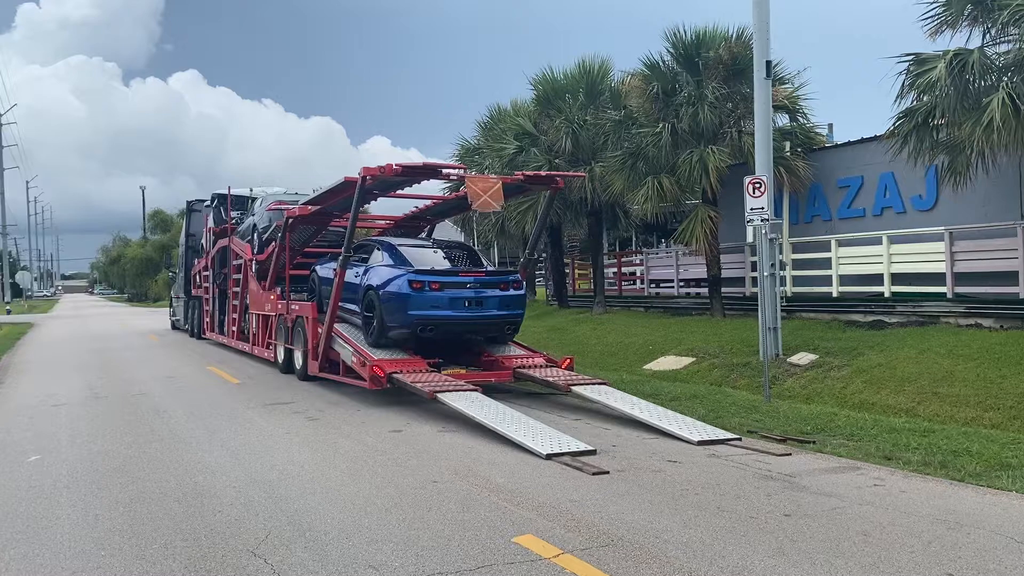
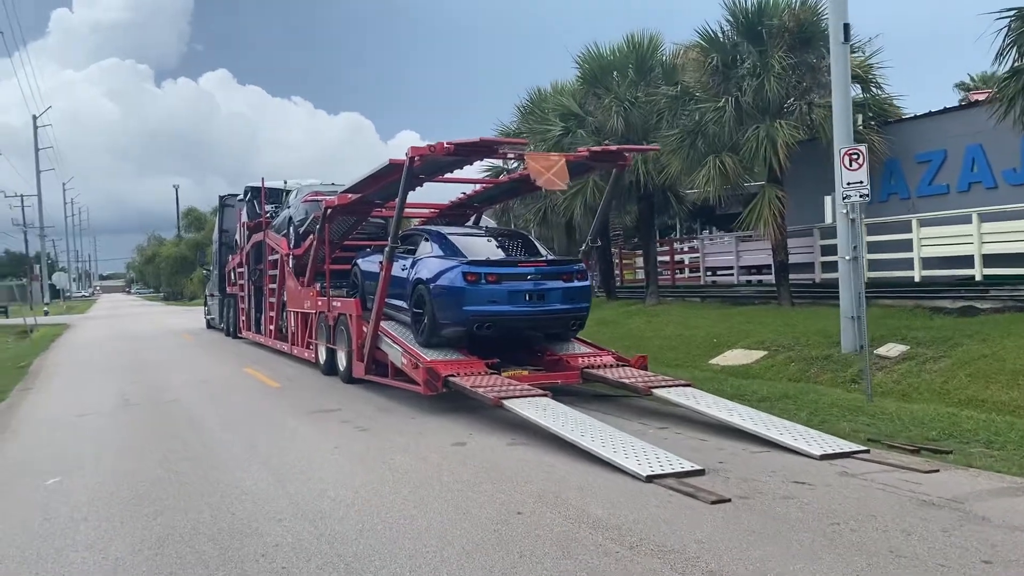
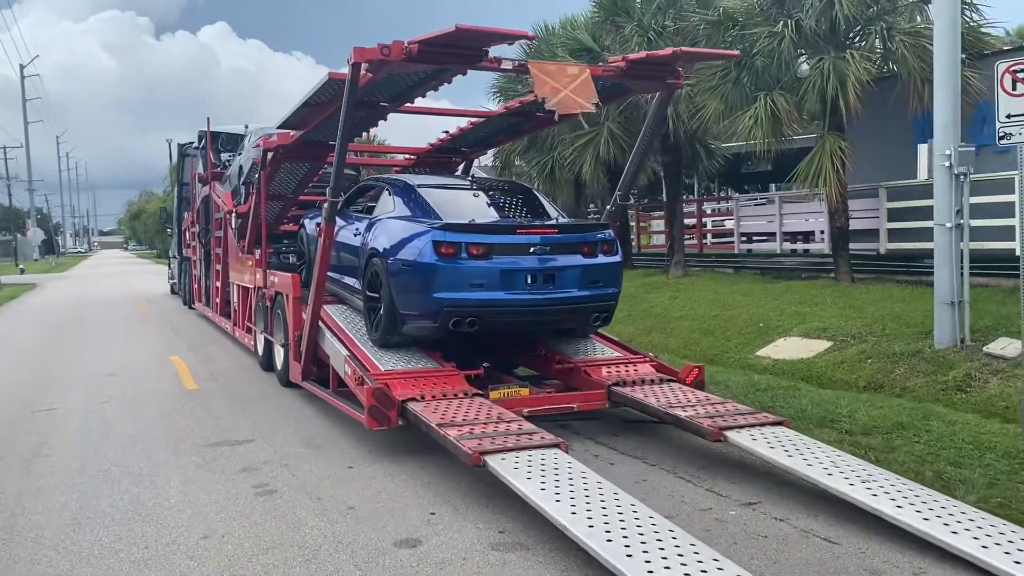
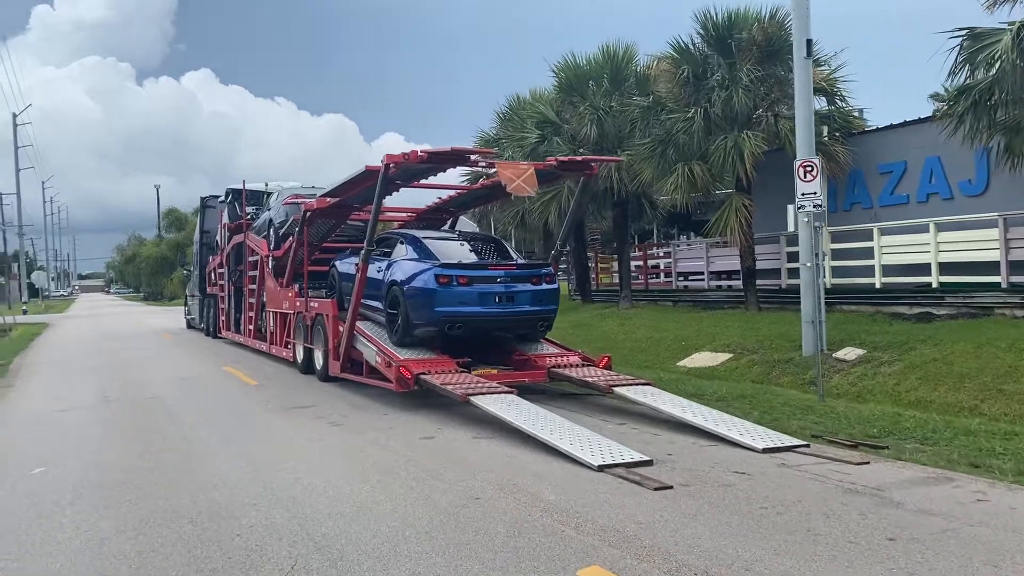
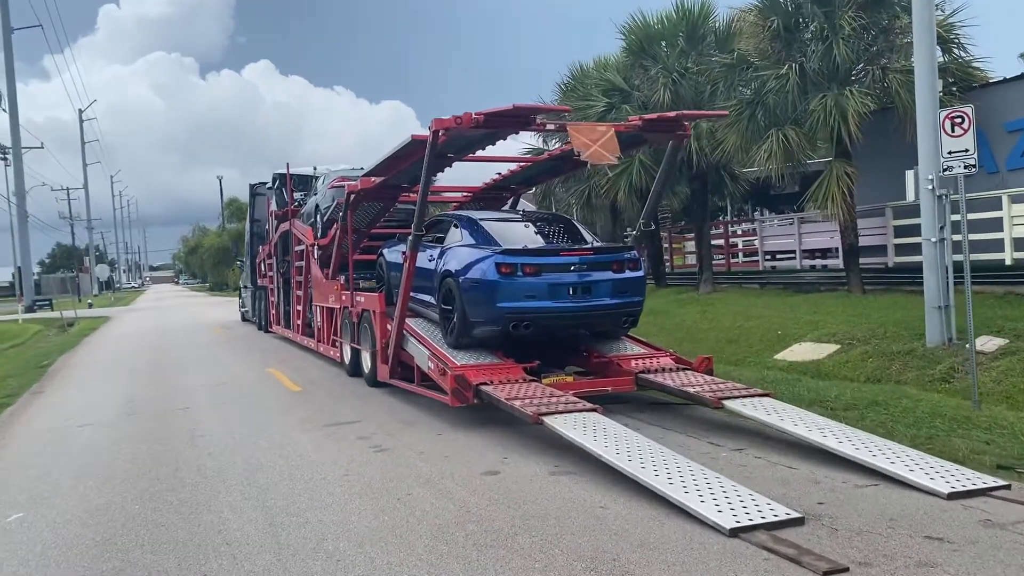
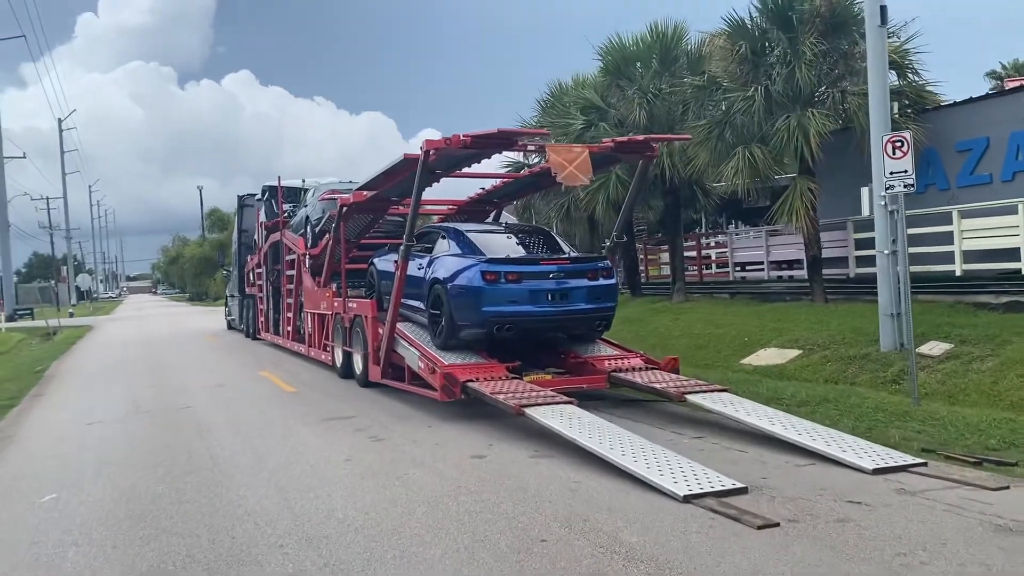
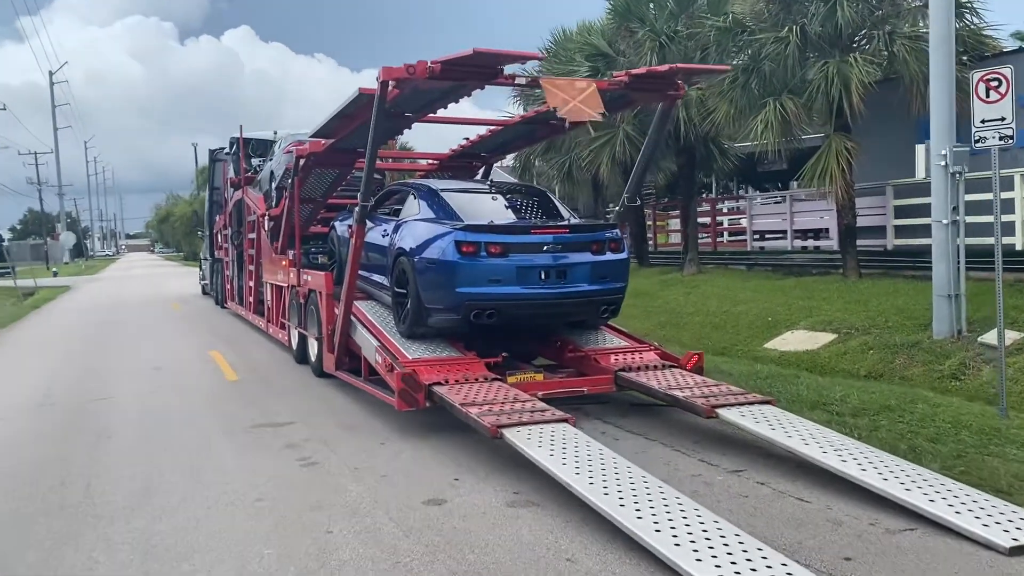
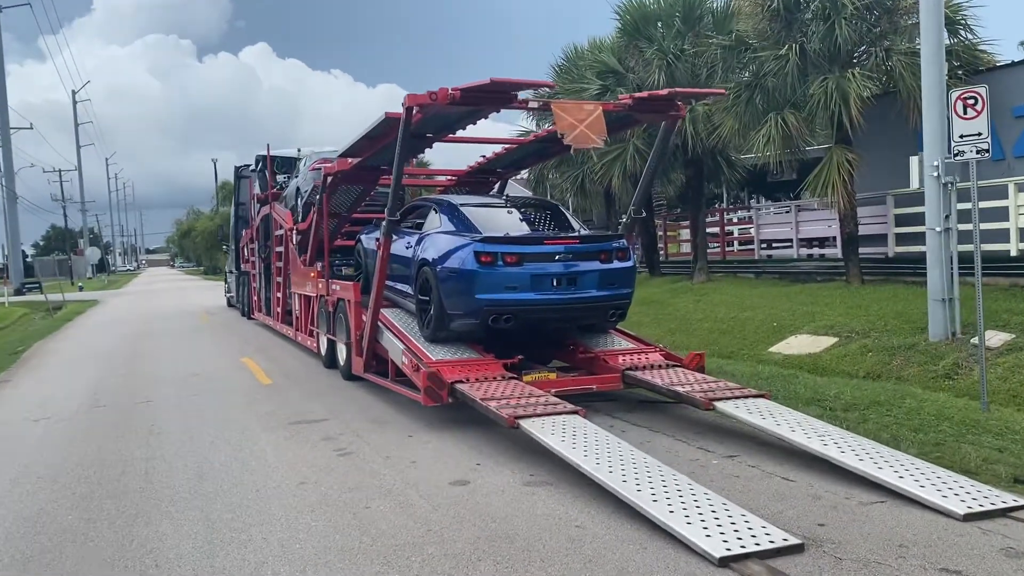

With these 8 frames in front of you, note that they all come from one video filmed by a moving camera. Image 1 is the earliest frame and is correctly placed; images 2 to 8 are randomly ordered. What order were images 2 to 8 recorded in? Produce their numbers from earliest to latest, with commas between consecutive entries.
4, 2, 6, 5, 8, 7, 3
